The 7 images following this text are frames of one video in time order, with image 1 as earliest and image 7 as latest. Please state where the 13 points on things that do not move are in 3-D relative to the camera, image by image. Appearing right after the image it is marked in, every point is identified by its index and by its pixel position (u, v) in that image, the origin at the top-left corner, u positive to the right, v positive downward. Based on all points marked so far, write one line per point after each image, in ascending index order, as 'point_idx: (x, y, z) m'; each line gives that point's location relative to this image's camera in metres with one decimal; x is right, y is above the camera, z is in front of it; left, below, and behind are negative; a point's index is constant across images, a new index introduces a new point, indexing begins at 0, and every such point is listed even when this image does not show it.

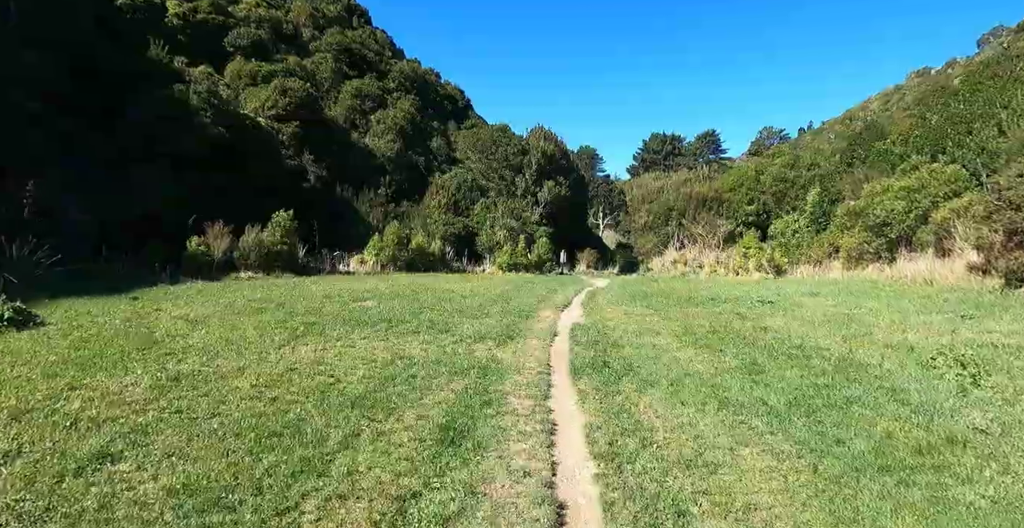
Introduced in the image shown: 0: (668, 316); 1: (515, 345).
0: (+2.9, -1.0, +10.7) m
1: (+0.1, -1.2, +8.1) m
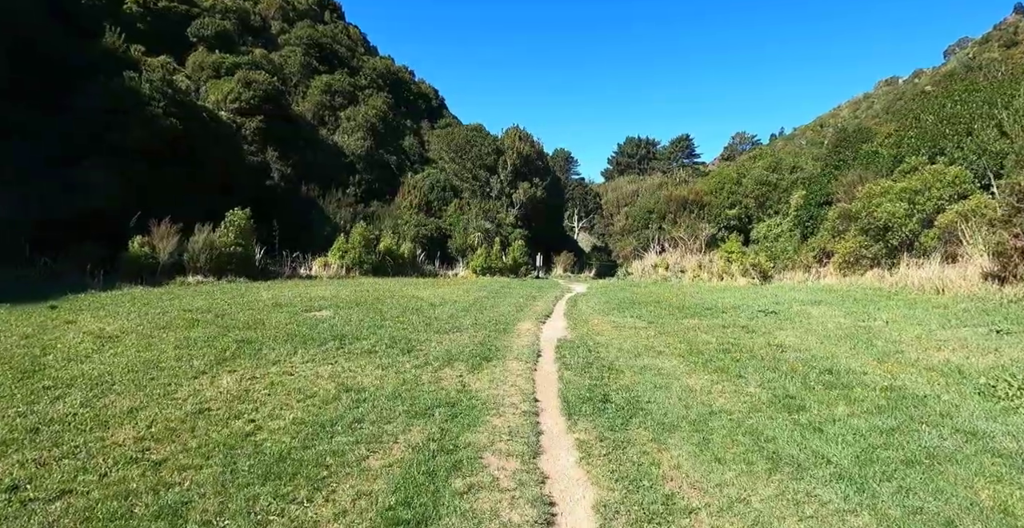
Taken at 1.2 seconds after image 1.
0: (+2.5, -1.1, +9.4) m
1: (-0.2, -1.2, +6.7) m
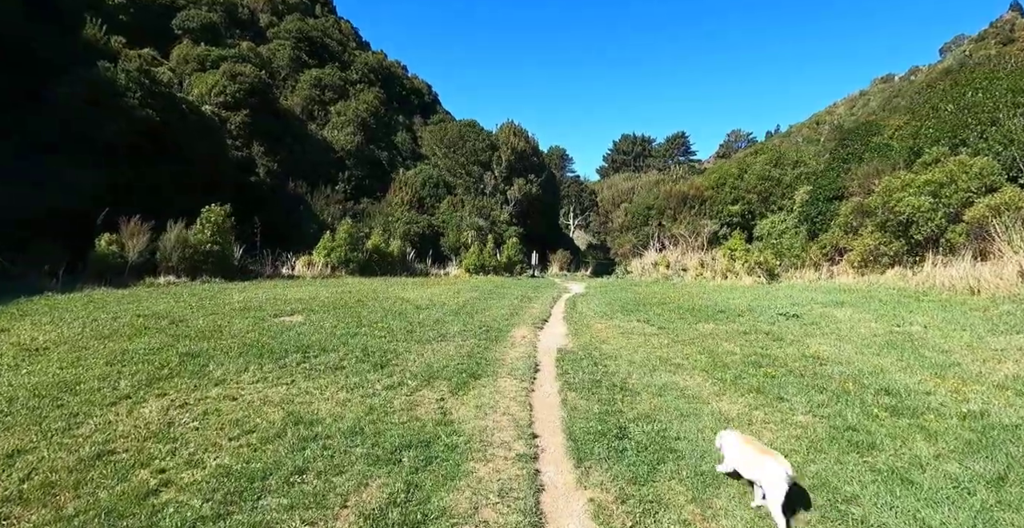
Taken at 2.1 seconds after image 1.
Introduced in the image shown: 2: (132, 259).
0: (+2.4, -1.1, +8.2) m
1: (-0.3, -1.2, +5.5) m
2: (-11.5, +0.1, +17.0) m
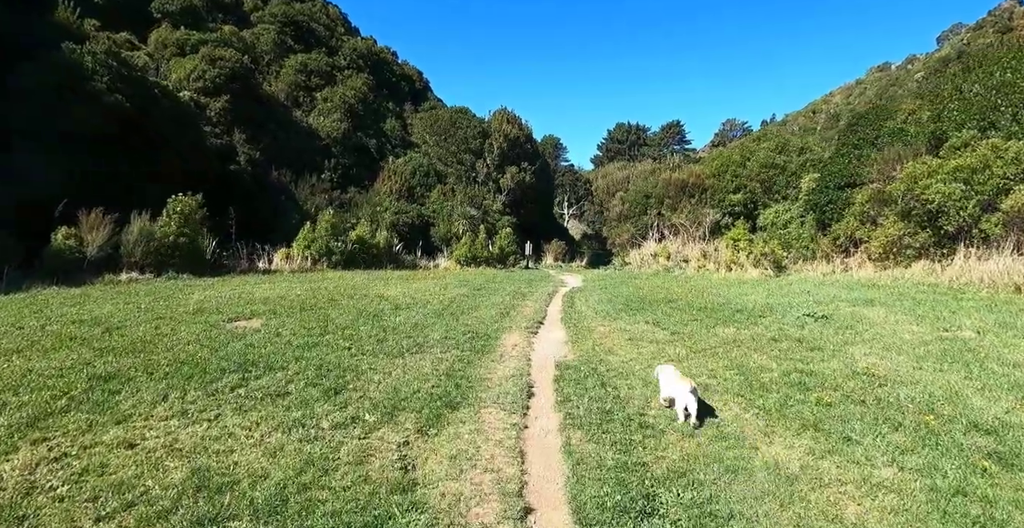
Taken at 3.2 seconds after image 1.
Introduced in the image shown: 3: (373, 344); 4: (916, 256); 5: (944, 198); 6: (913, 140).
0: (+2.3, -1.0, +7.0) m
1: (-0.4, -1.2, +4.3) m
2: (-11.7, +0.3, +15.6) m
3: (-1.7, -1.0, +6.8) m
4: (+9.8, +0.2, +13.6) m
5: (+9.7, +1.5, +12.7) m
6: (+12.2, +3.8, +17.2) m
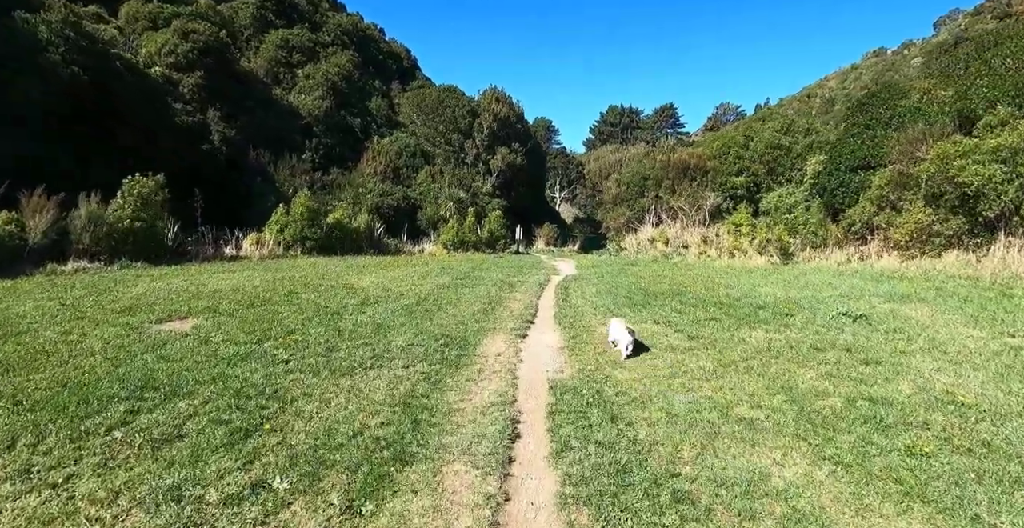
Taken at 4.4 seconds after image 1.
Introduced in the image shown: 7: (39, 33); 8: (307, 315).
0: (+2.1, -0.9, +5.7) m
1: (-0.5, -1.2, +2.9) m
2: (-12.0, +0.6, +14.0) m
3: (-1.9, -0.9, +5.5) m
4: (+9.5, +0.4, +12.3) m
5: (+9.5, +1.7, +11.4) m
6: (+11.9, +4.1, +15.8) m
7: (-15.2, +7.5, +17.9) m
8: (-2.8, -0.7, +7.7) m
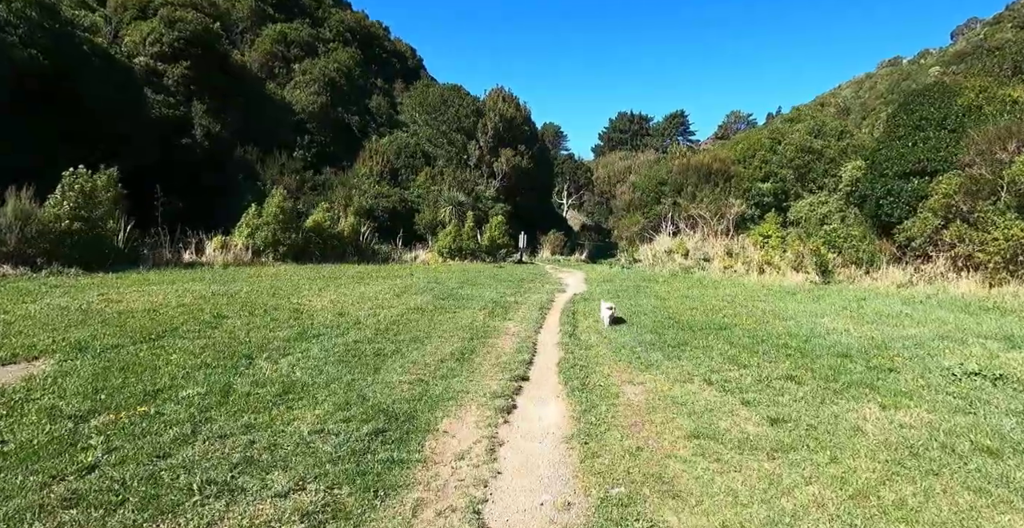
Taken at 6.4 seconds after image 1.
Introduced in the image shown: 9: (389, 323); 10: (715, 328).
0: (+2.0, -1.2, +3.4) m
1: (-0.7, -1.4, +0.6) m
2: (-12.1, +0.6, +11.8) m
3: (-2.0, -1.1, +3.2) m
4: (+9.4, 0.0, +10.0) m
5: (+9.4, +1.3, +9.1) m
6: (+12.0, +3.6, +13.5) m
7: (-15.1, +7.4, +15.8) m
8: (-2.9, -0.9, +5.4) m
9: (-1.6, -0.8, +7.3) m
10: (+2.7, -0.9, +7.6) m
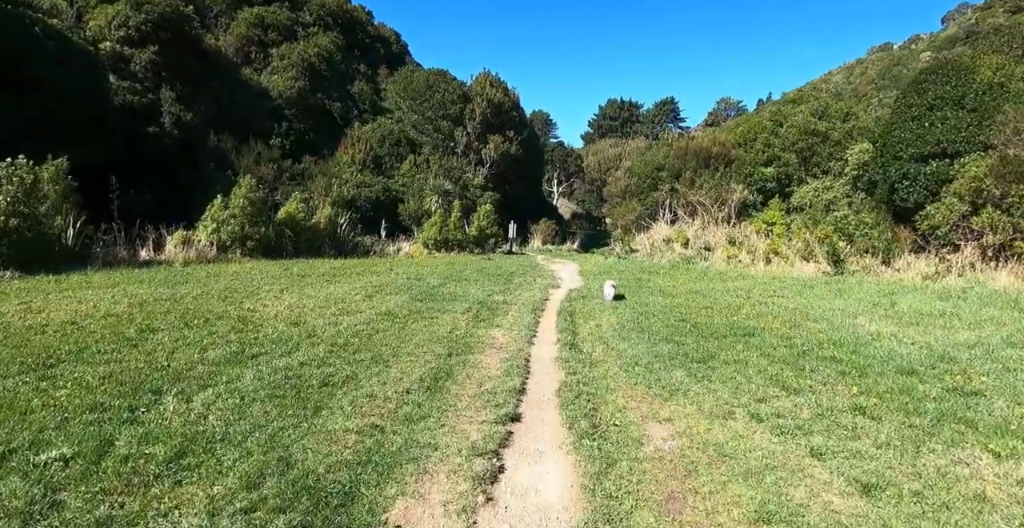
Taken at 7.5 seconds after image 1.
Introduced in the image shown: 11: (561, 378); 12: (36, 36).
0: (+1.9, -1.2, +2.2) m
1: (-0.7, -1.5, -0.6) m
2: (-12.3, +0.5, +10.4) m
3: (-2.1, -1.2, +1.9) m
4: (+9.2, +0.2, +8.9) m
5: (+9.2, +1.4, +8.0) m
6: (+11.7, +3.9, +12.4) m
7: (-15.5, +7.4, +14.2) m
8: (-3.0, -0.9, +4.1) m
9: (-1.7, -0.8, +6.0) m
10: (+2.6, -0.8, +6.4) m
11: (+0.4, -1.0, +5.0) m
12: (-14.7, +6.8, +16.5) m
